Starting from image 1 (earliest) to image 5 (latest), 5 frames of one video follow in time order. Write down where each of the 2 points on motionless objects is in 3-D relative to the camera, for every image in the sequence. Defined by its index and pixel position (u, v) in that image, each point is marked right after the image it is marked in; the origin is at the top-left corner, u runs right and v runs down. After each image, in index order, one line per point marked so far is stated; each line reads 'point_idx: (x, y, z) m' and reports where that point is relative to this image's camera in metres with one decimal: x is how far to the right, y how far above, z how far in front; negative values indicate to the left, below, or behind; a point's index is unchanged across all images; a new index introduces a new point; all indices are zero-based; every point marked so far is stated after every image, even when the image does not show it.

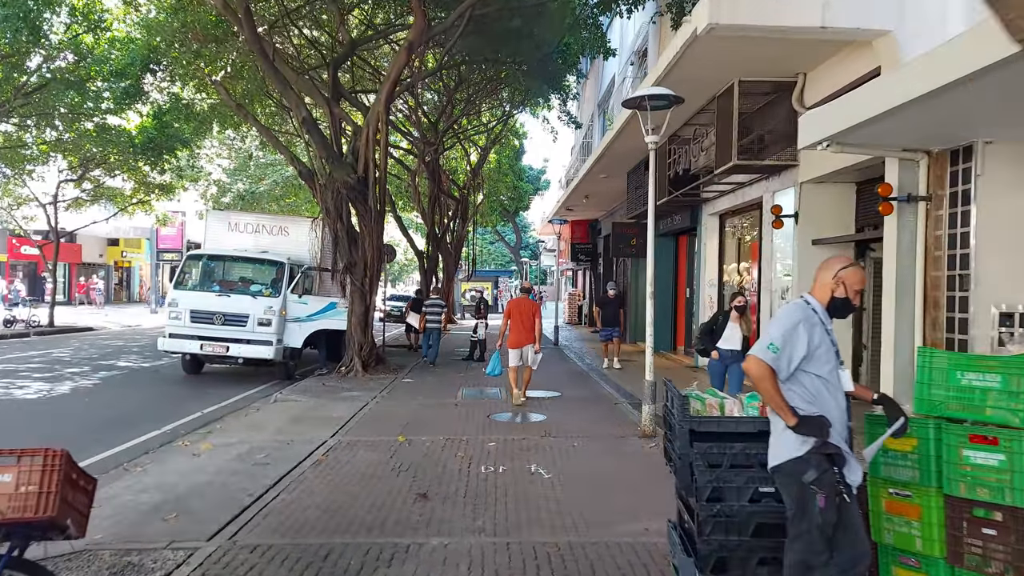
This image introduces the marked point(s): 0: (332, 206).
0: (-3.2, +1.5, +12.1) m
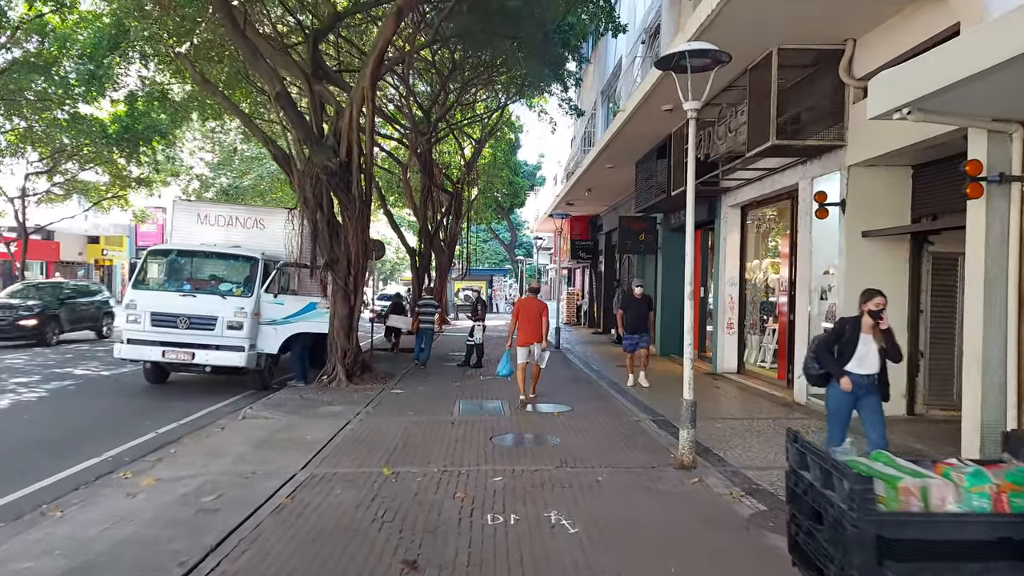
0: (-3.2, +1.5, +10.7) m
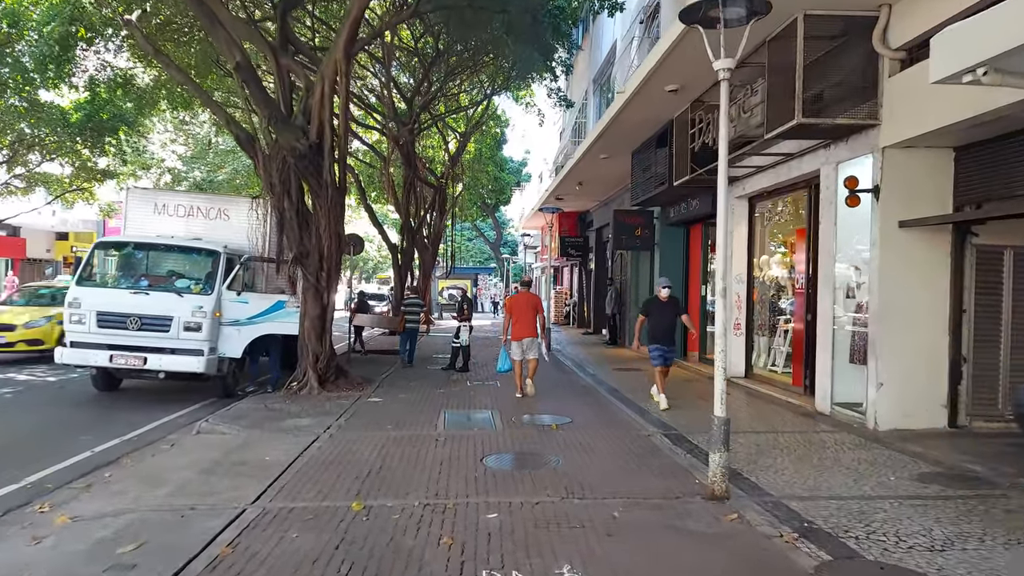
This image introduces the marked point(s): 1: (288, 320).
0: (-3.3, +1.5, +9.6) m
1: (-3.6, -0.5, +10.9) m
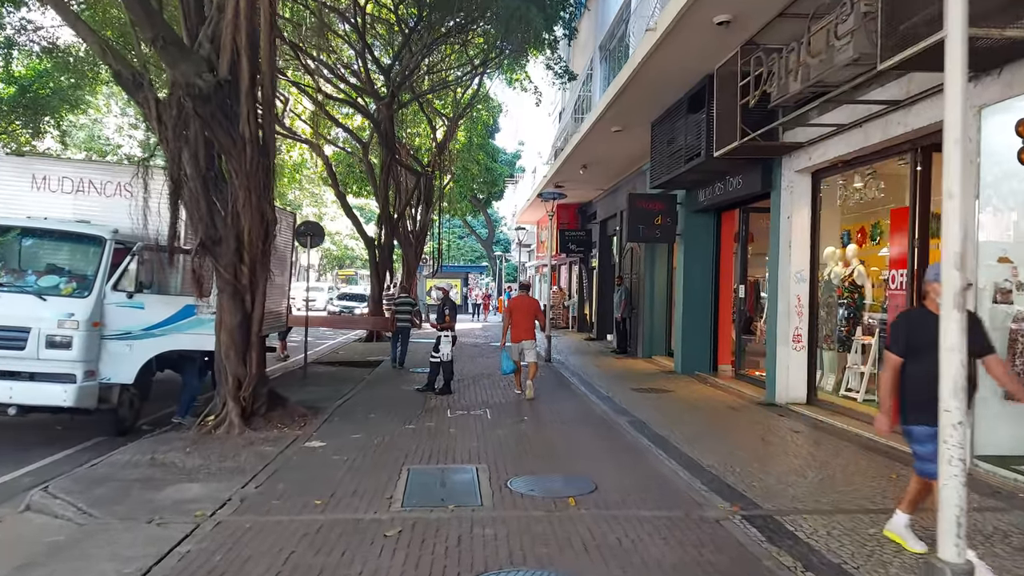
0: (-3.3, +1.5, +6.8) m
1: (-3.6, -0.5, +8.1) m
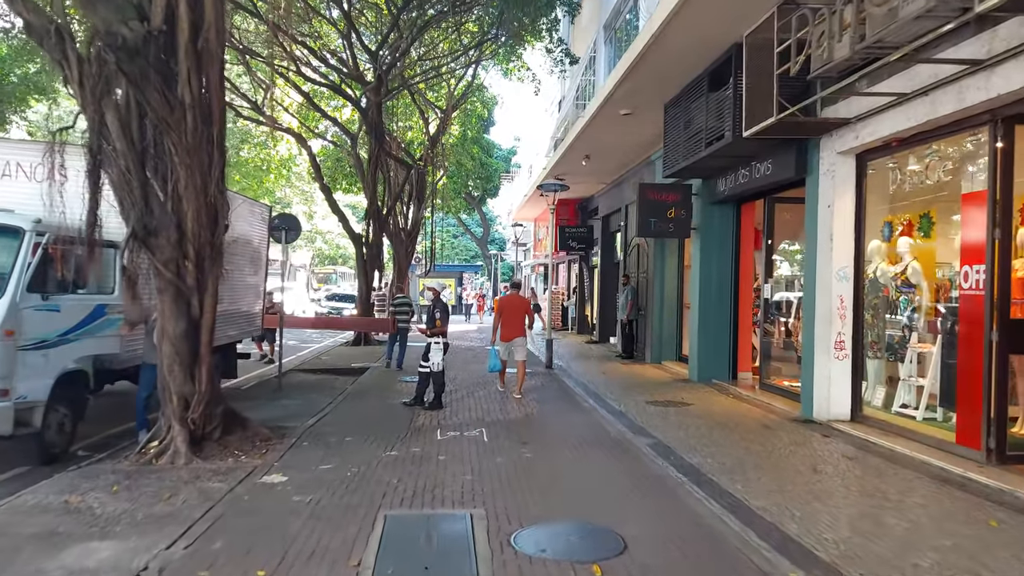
0: (-3.3, +1.5, +5.5) m
1: (-3.6, -0.5, +6.8) m
